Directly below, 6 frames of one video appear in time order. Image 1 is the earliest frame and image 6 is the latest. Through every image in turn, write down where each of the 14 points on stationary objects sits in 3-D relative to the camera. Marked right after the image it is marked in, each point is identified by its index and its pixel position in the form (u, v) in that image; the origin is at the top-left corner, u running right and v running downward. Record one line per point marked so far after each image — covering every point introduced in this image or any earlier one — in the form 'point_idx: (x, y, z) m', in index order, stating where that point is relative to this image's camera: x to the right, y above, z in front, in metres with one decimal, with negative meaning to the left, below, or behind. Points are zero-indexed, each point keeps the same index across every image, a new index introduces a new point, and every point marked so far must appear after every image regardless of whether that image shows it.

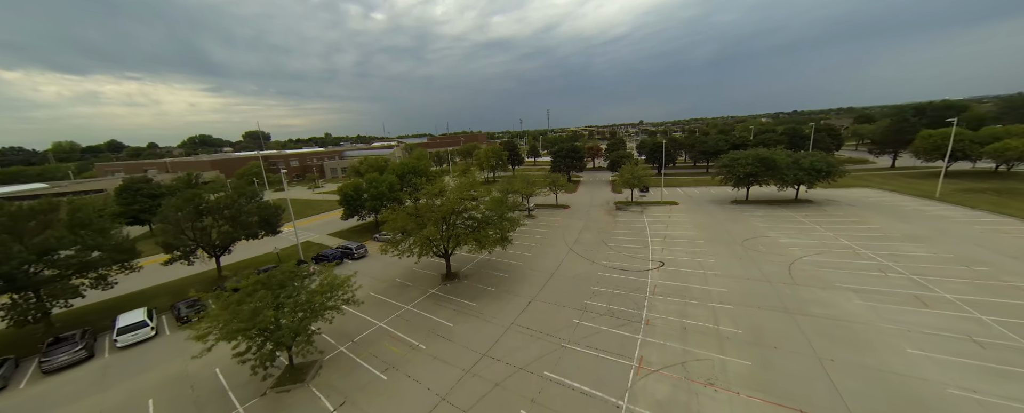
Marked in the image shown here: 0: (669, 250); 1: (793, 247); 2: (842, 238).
0: (+9.5, -2.7, +17.9) m
1: (+15.8, -2.3, +16.6) m
2: (+19.0, -1.9, +16.9) m
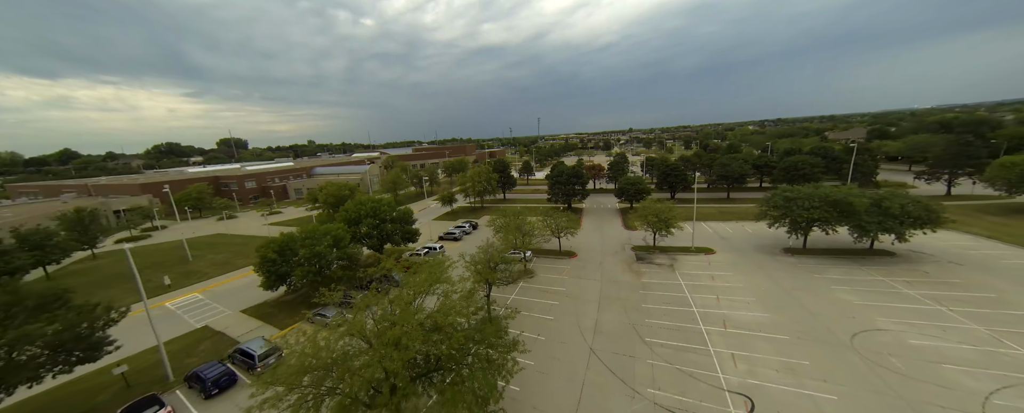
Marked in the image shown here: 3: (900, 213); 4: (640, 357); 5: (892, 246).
0: (+9.2, -6.1, +11.6) m
1: (+15.6, -5.6, +10.6) m
2: (+18.7, -5.2, +11.0) m
3: (+22.8, -0.3, +17.4) m
4: (+5.4, -6.2, +12.6) m
5: (+24.7, -2.5, +19.2) m
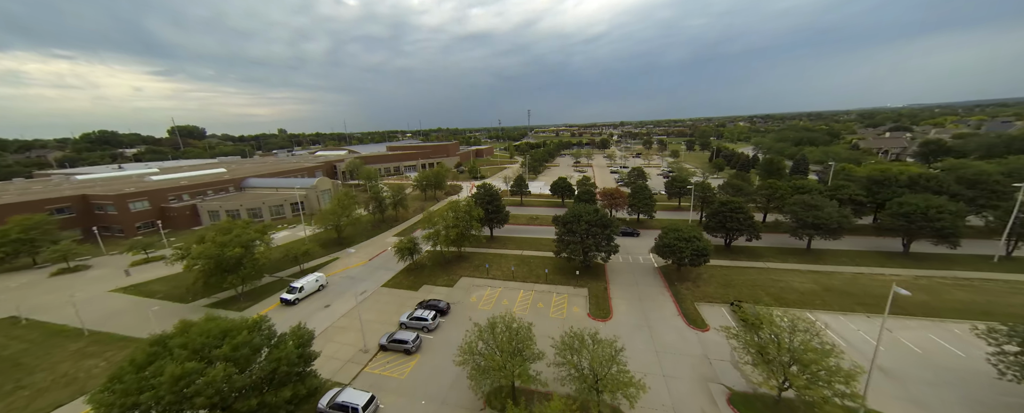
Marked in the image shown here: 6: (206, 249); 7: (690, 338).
0: (+9.4, -11.5, +0.4) m
1: (+15.8, -11.2, -0.4) m
2: (+18.9, -10.8, +0.1) m
3: (+22.8, -5.8, +6.5) m
4: (+5.6, -11.6, +1.3) m
5: (+24.6, -7.9, +8.5) m
6: (-21.2, -2.8, +20.6) m
7: (+10.3, -7.5, +17.0) m
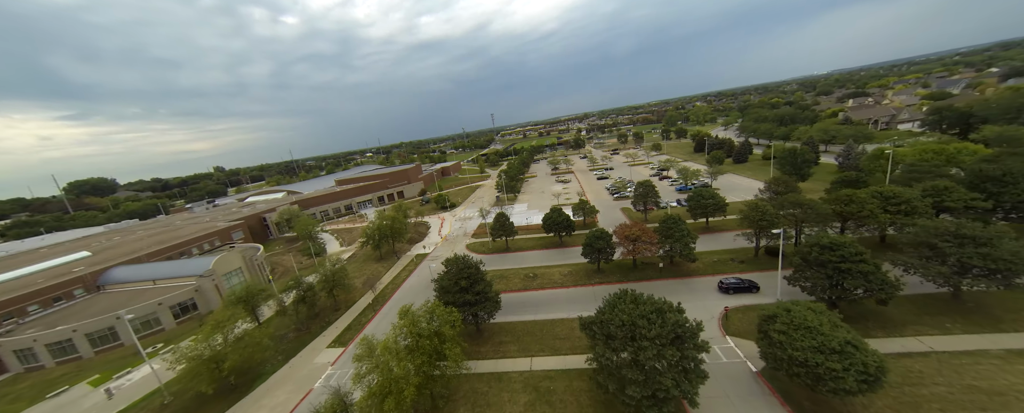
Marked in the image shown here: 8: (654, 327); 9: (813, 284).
0: (+12.9, -15.1, -9.6) m
1: (+19.2, -13.8, -9.9) m
2: (+22.2, -13.0, -9.1) m
3: (+24.8, -7.6, -2.5) m
4: (+9.1, -15.7, -9.1) m
5: (+26.7, -9.5, -0.3) m
6: (-20.2, -10.9, +7.9) m
7: (+11.8, -11.1, +7.0) m
8: (+6.6, -5.0, +13.8) m
9: (+18.2, -4.6, +17.8) m
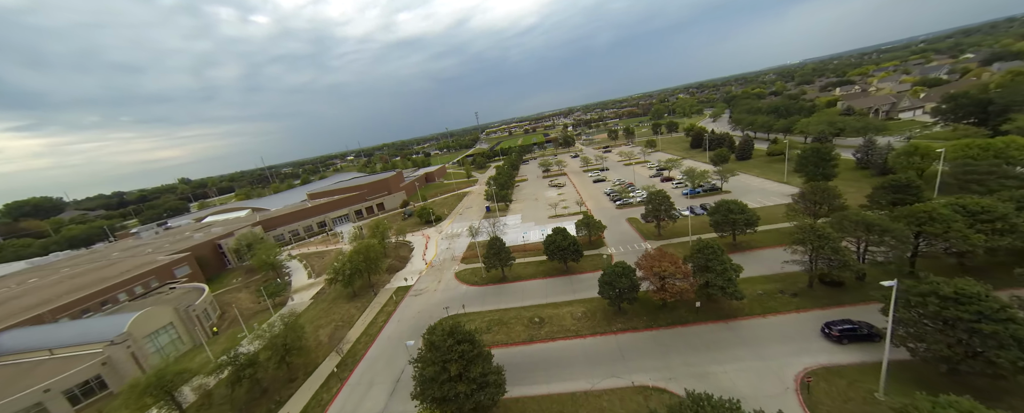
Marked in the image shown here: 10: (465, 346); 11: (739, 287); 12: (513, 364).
0: (+14.9, -17.2, -14.4) m
1: (+21.2, -15.7, -14.4) m
2: (+24.1, -14.7, -13.6) m
3: (+26.2, -9.1, -6.8) m
4: (+11.2, -18.0, -14.1) m
5: (+28.1, -10.9, -4.6) m
6: (-19.0, -14.3, +1.6) m
7: (+13.0, -13.2, +2.1) m
8: (+7.3, -7.2, +8.6) m
9: (+18.6, -6.2, +13.1) m
10: (-2.6, -6.7, +14.9) m
11: (+15.5, -5.3, +20.3) m
12: (0.0, -10.4, +19.8) m
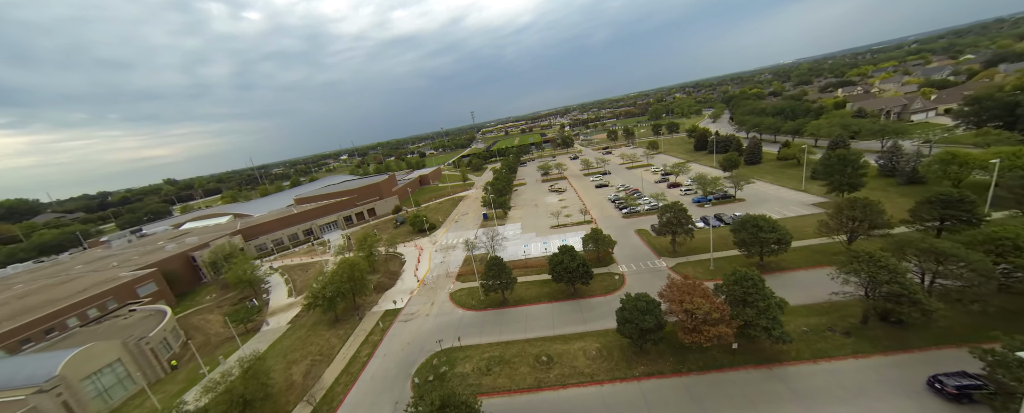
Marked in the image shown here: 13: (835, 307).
0: (+15.7, -18.7, -17.5) m
1: (+22.0, -17.2, -17.4) m
2: (+24.9, -16.2, -16.5) m
3: (+26.9, -10.7, -9.7) m
4: (+11.9, -19.5, -17.1) m
5: (+28.8, -12.4, -7.5) m
6: (-18.5, -15.8, -1.9) m
7: (+13.5, -14.6, -1.0) m
8: (+7.7, -8.7, +5.4) m
9: (+19.0, -7.6, +10.1) m
10: (-2.2, -8.2, +11.5) m
11: (+15.8, -6.7, +17.2) m
12: (+0.3, -11.9, +16.5) m
13: (+21.4, -6.7, +19.5) m
